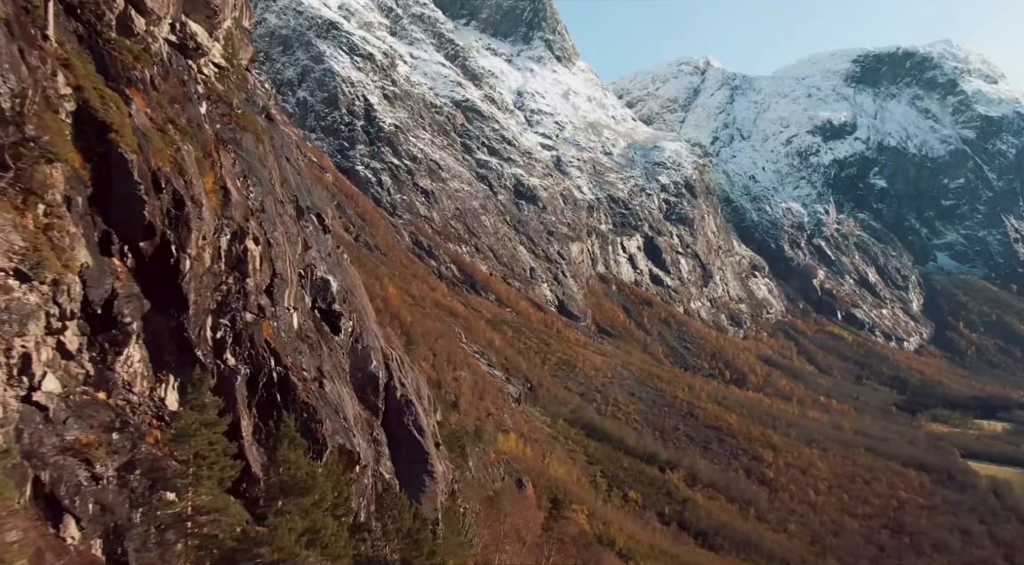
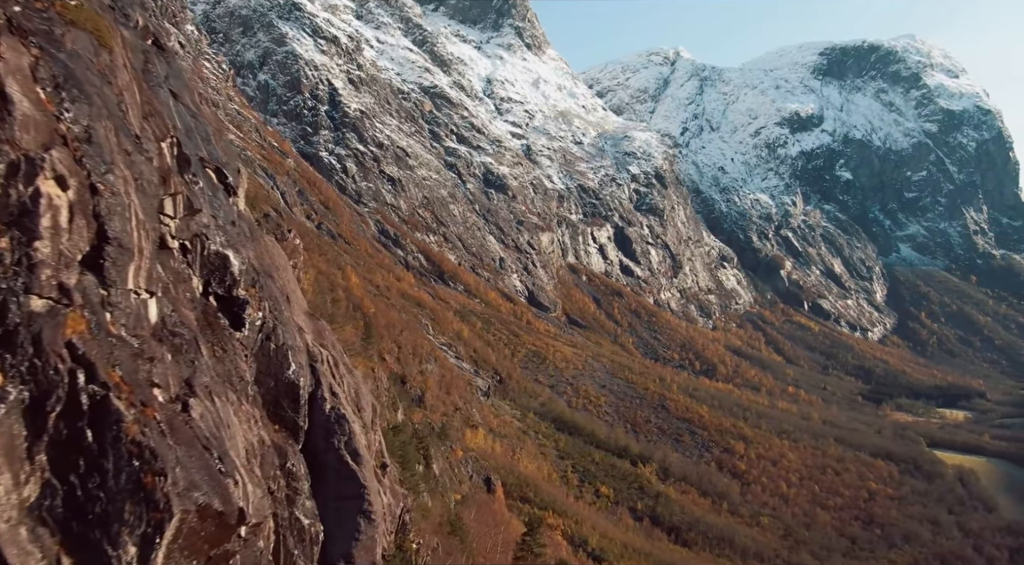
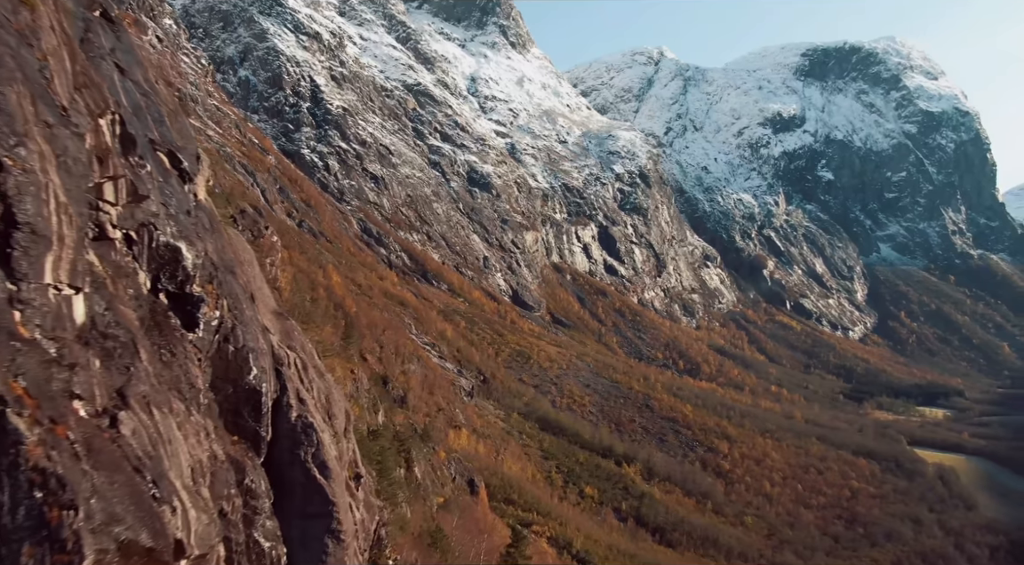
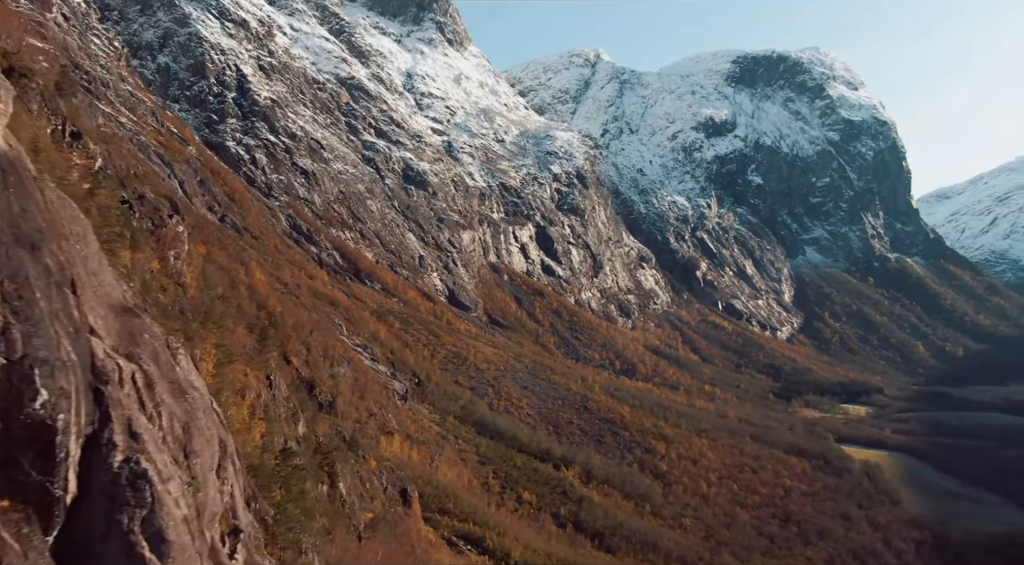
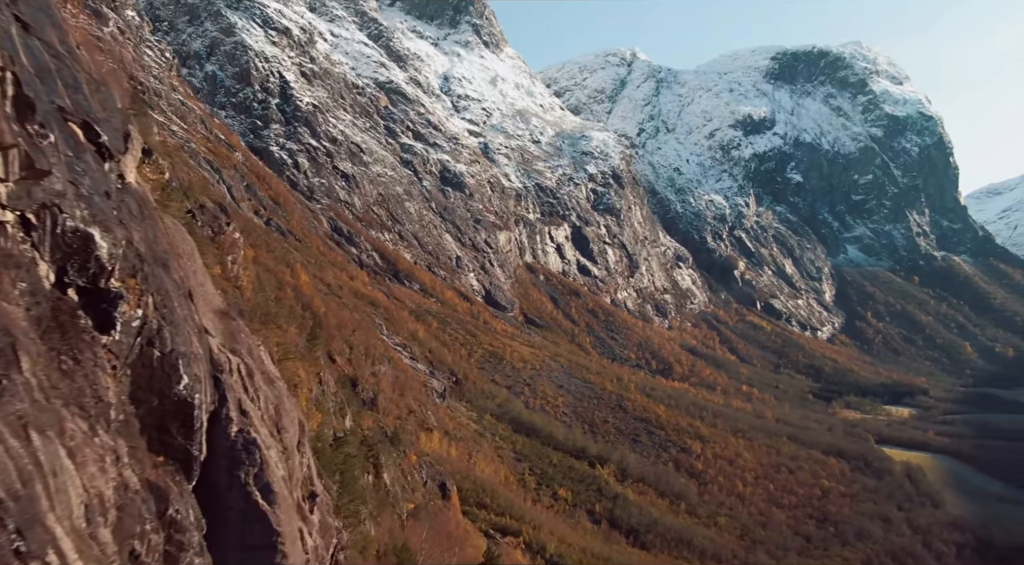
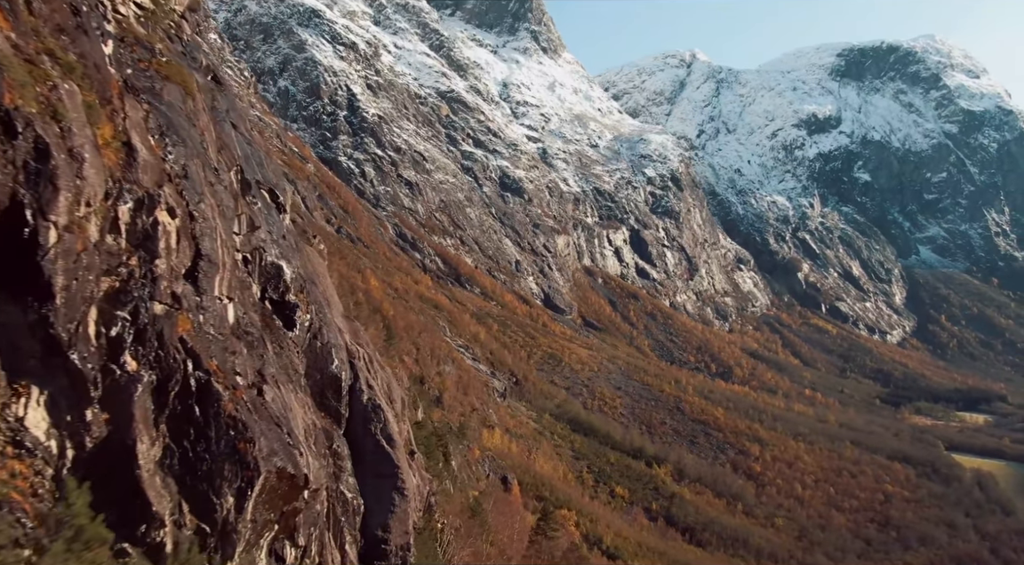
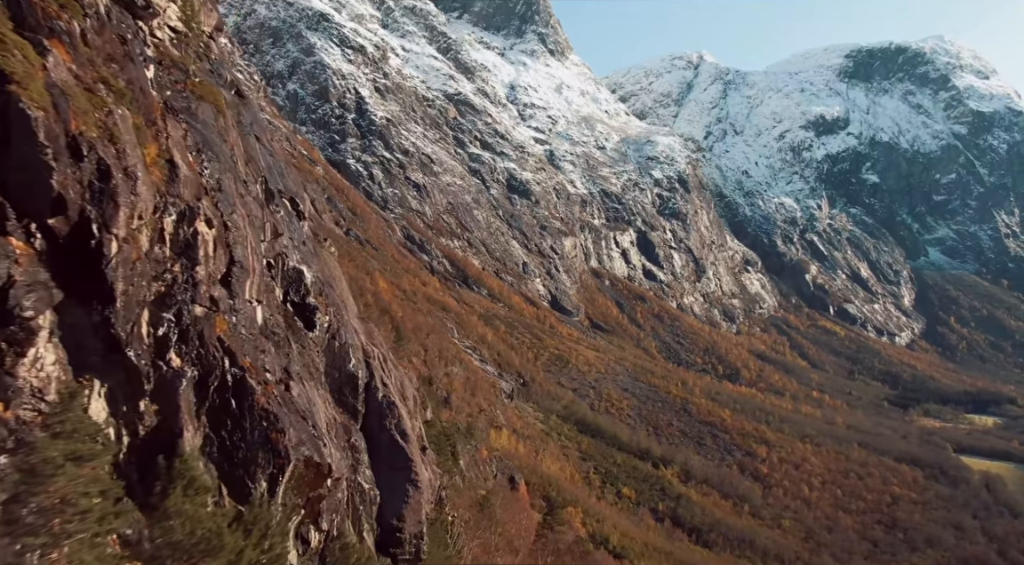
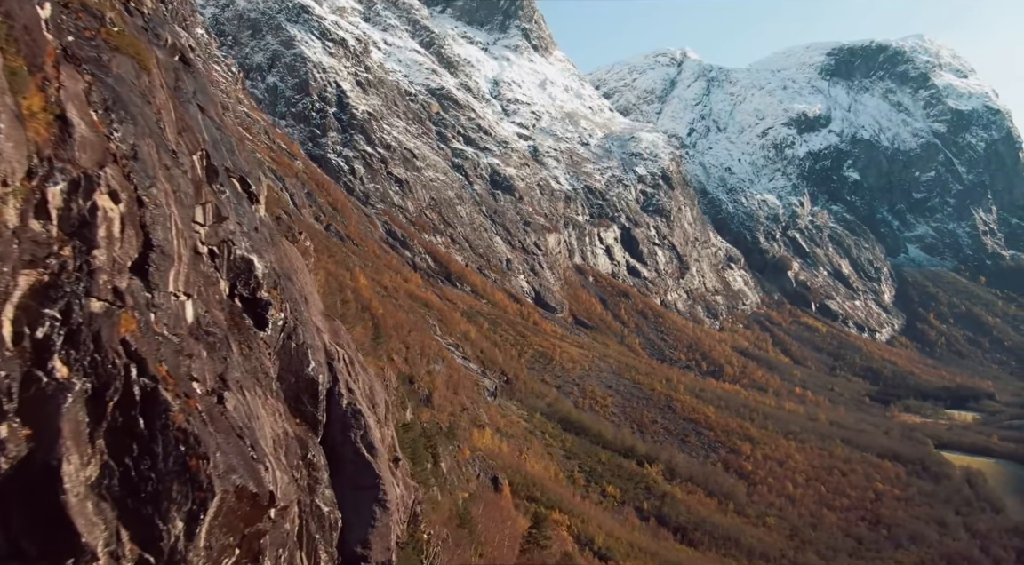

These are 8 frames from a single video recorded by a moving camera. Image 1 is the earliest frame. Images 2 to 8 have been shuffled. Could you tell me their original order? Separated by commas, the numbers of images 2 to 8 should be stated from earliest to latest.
7, 6, 8, 2, 3, 5, 4
